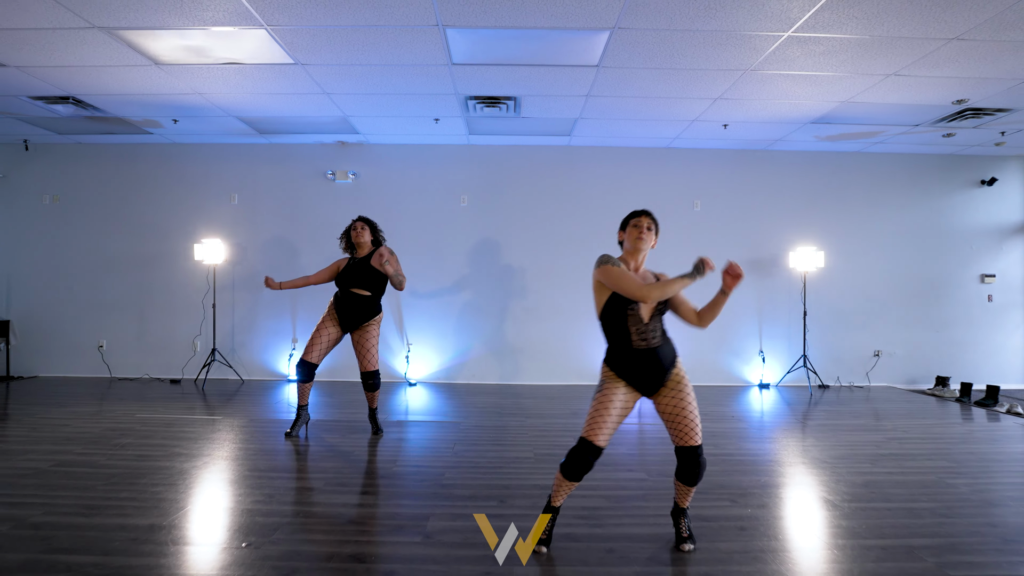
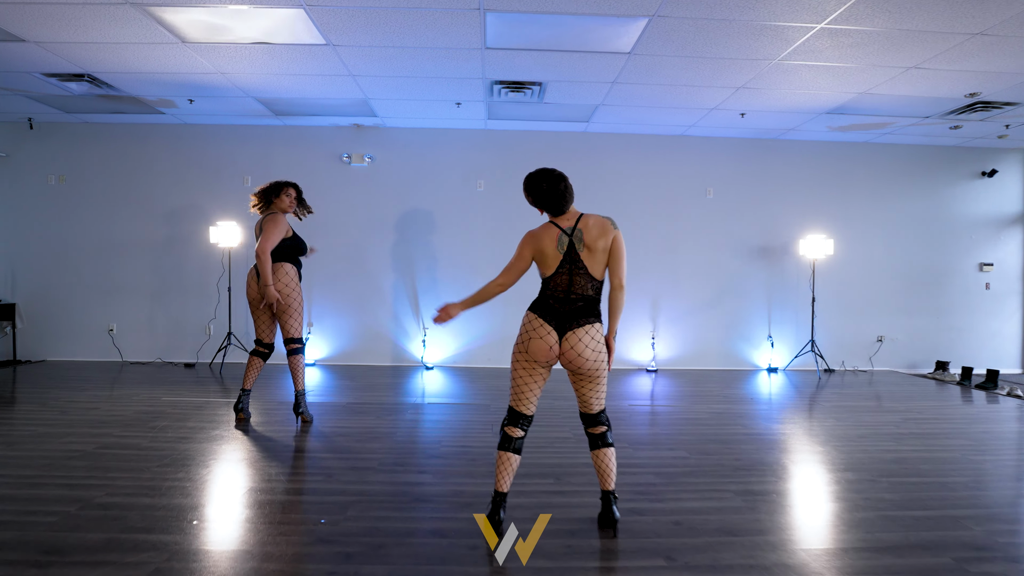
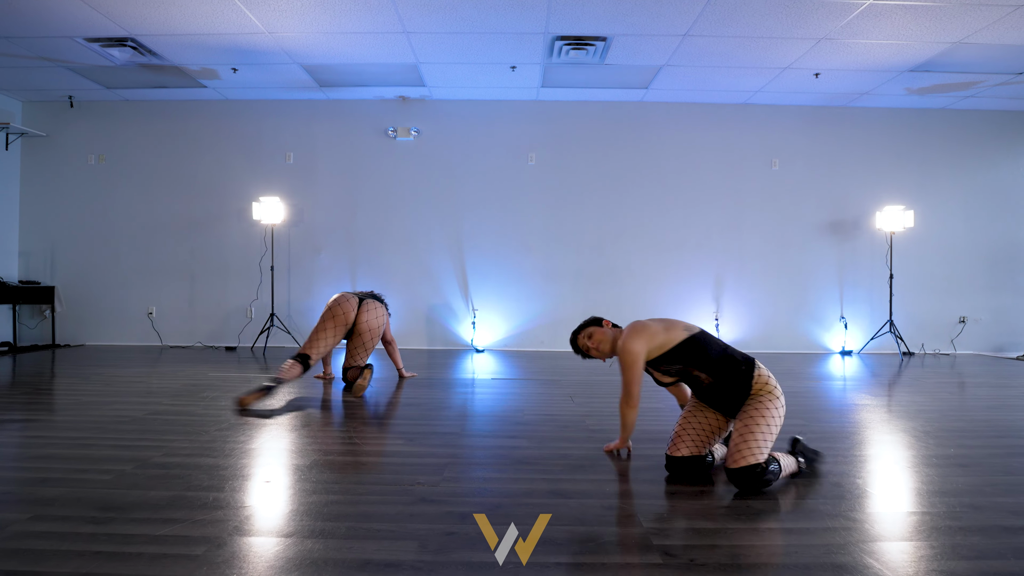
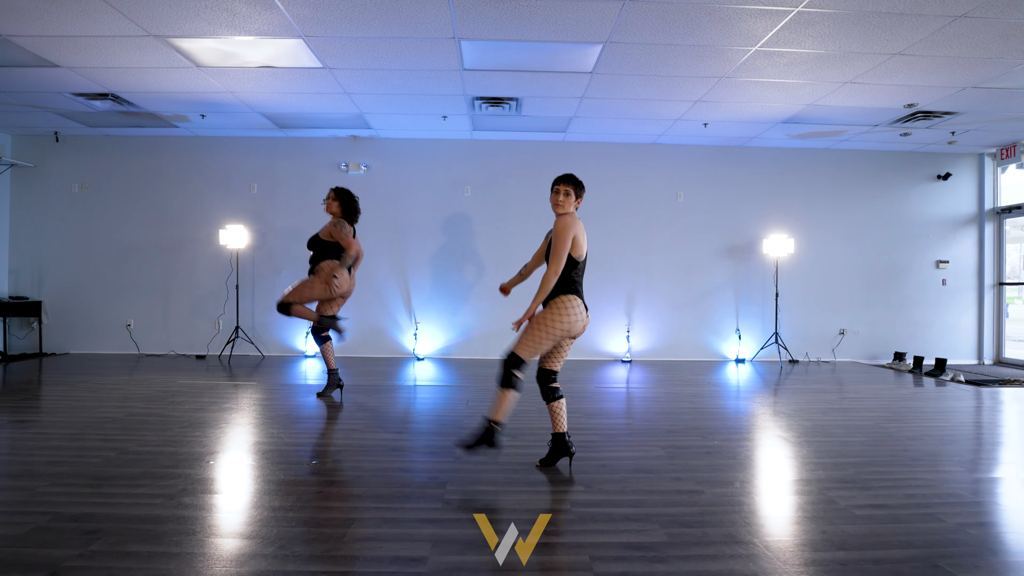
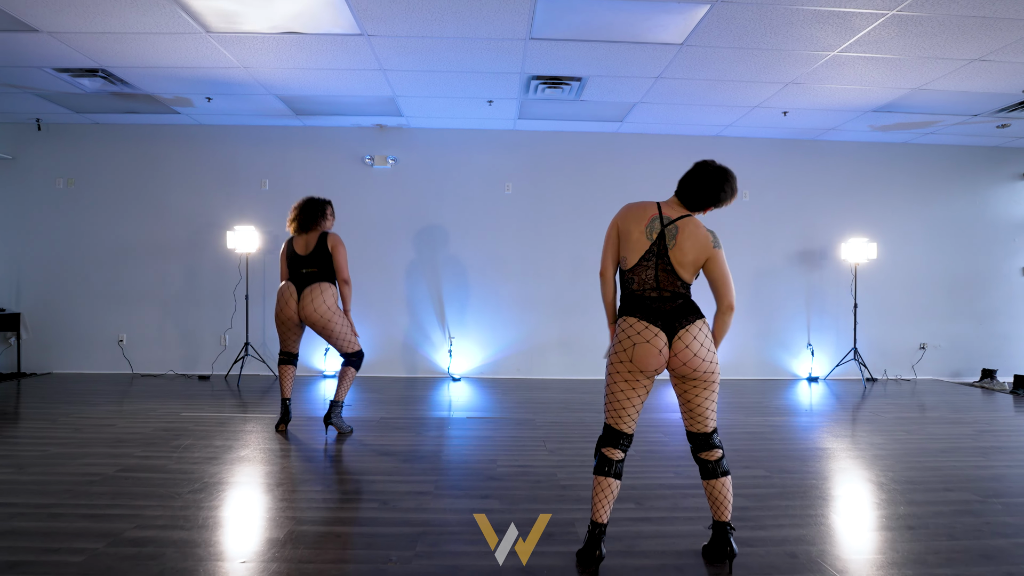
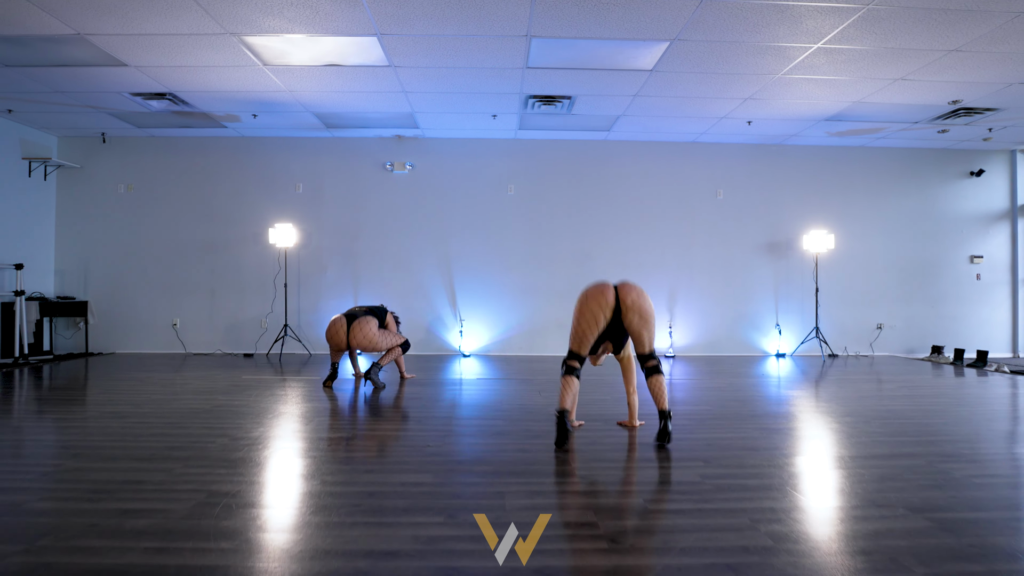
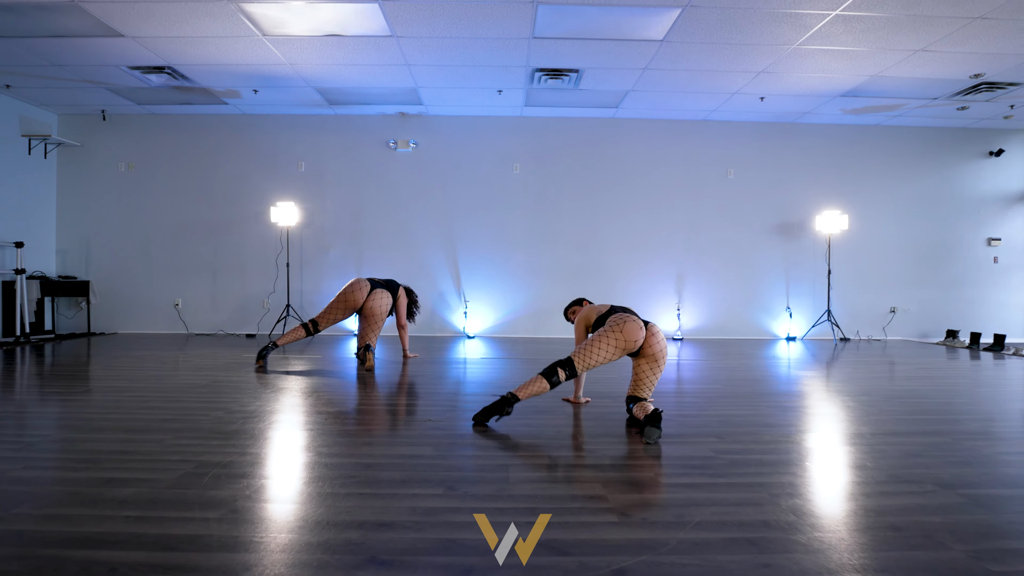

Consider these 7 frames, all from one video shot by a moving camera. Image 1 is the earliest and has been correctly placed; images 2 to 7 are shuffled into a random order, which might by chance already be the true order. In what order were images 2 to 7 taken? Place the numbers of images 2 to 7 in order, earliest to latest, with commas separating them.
4, 2, 5, 6, 7, 3
